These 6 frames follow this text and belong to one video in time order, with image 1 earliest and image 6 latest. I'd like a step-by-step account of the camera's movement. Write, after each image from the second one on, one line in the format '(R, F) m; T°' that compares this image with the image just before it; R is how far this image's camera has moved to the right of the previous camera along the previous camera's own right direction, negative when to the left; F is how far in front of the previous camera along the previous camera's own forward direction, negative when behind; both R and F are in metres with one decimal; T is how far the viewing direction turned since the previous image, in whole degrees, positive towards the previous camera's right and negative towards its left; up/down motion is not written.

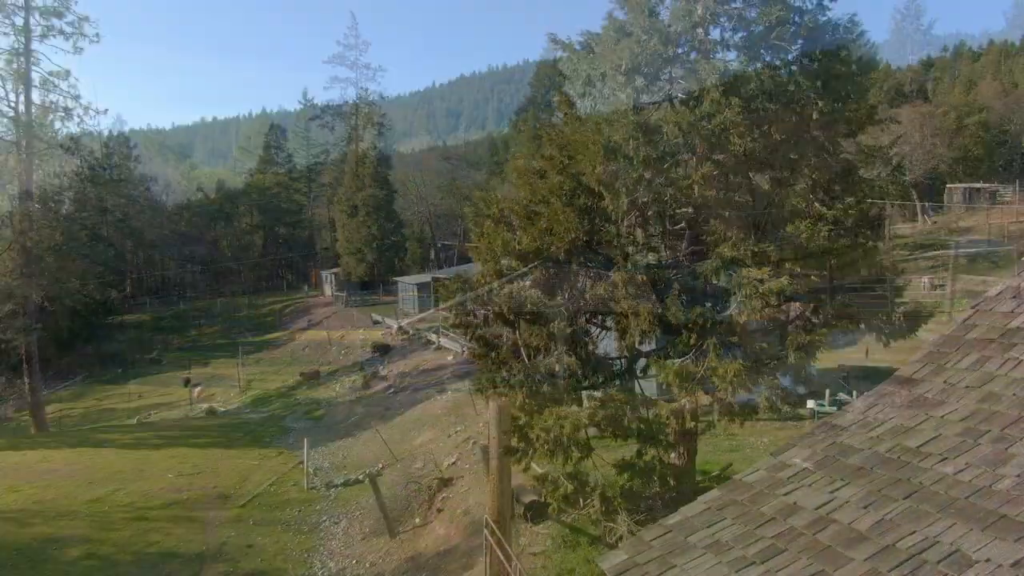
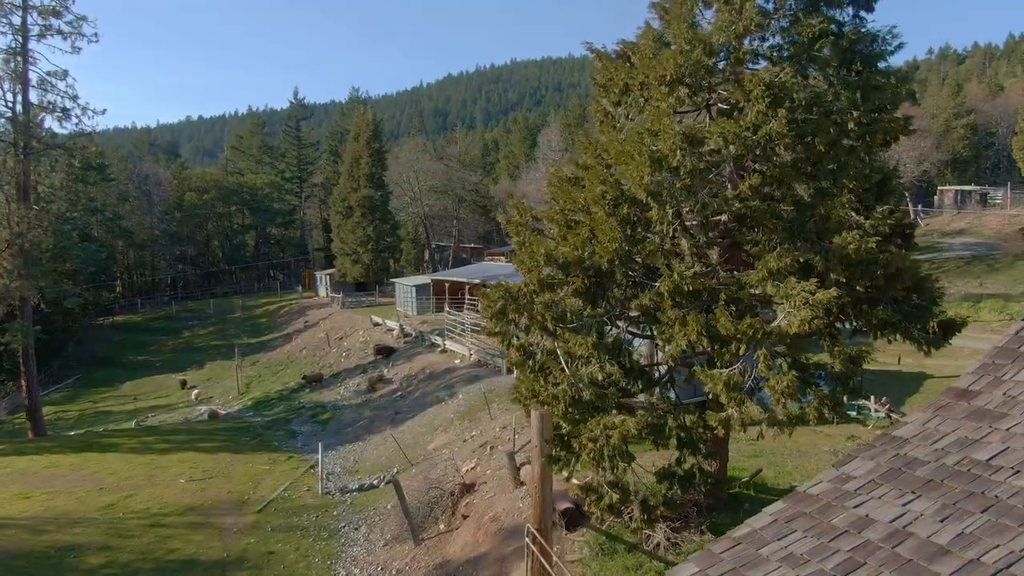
(-0.6, 0.0) m; +1°
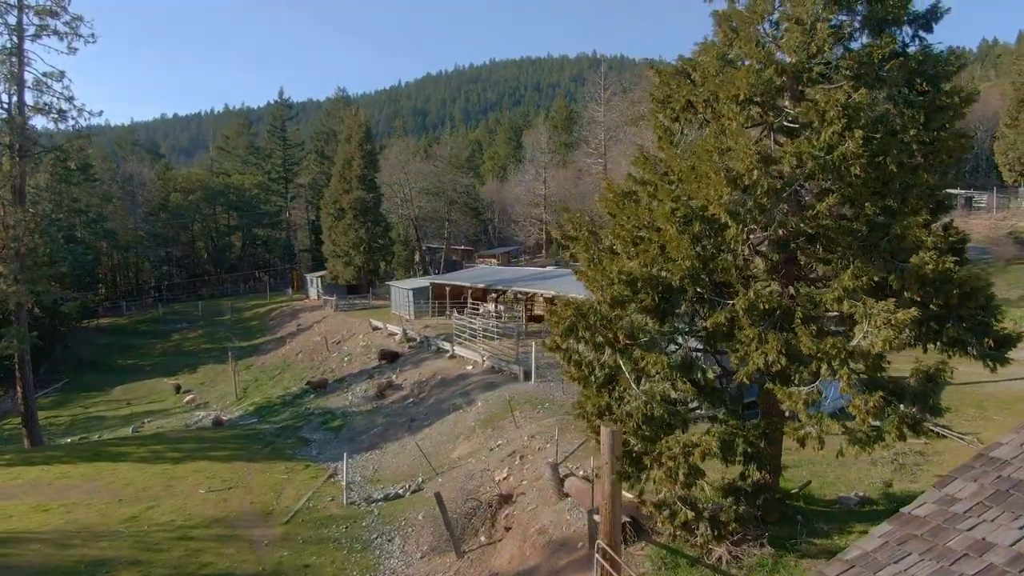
(-1.1, 0.0) m; +1°
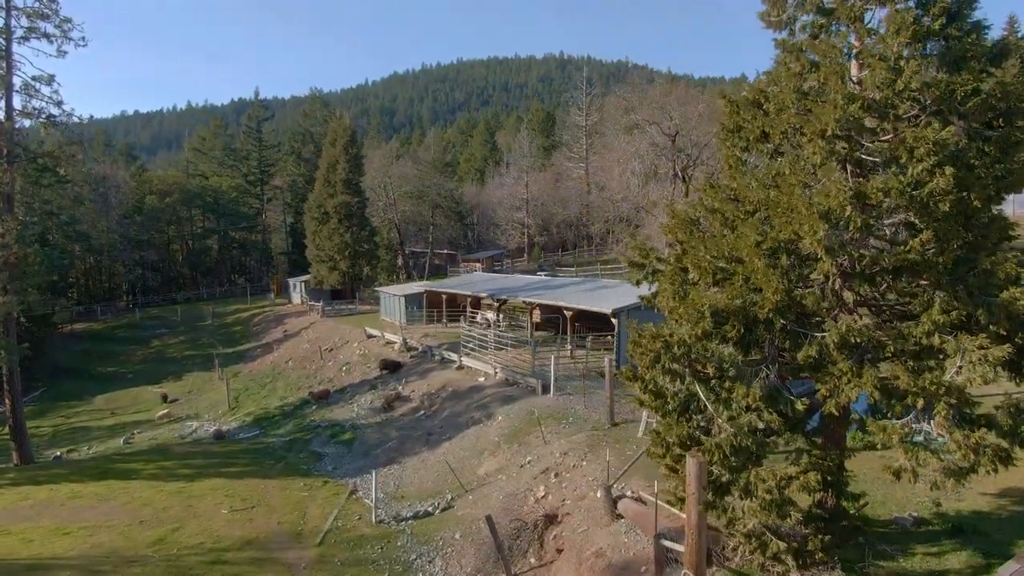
(-1.4, 0.0) m; +2°
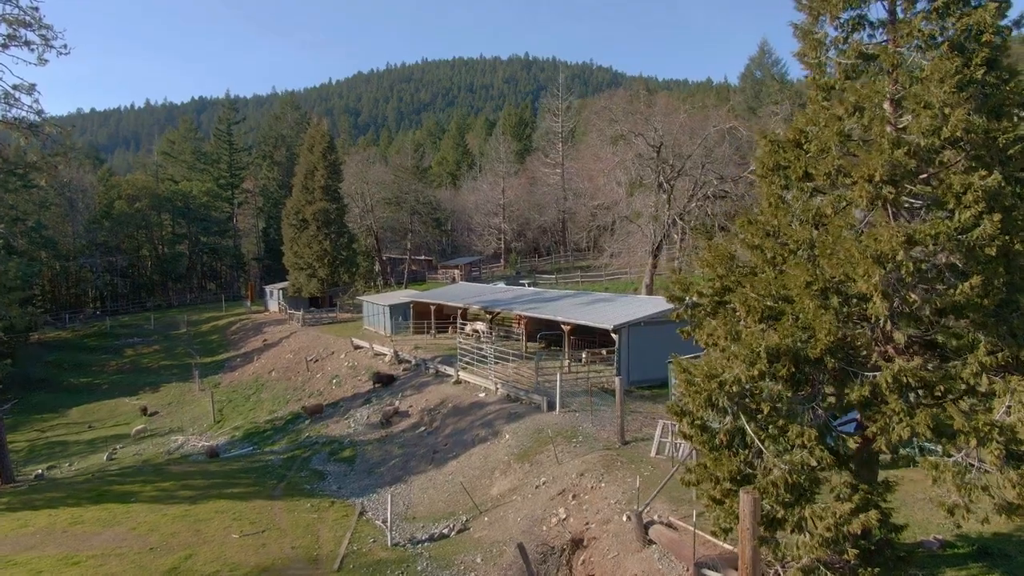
(-1.1, -0.1) m; +2°
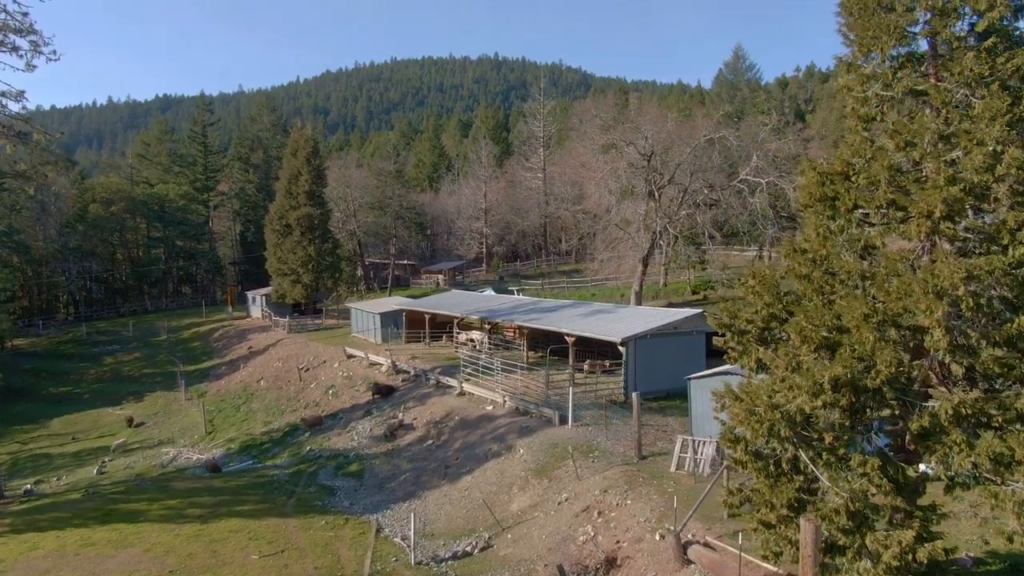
(-1.2, -0.1) m; +2°
